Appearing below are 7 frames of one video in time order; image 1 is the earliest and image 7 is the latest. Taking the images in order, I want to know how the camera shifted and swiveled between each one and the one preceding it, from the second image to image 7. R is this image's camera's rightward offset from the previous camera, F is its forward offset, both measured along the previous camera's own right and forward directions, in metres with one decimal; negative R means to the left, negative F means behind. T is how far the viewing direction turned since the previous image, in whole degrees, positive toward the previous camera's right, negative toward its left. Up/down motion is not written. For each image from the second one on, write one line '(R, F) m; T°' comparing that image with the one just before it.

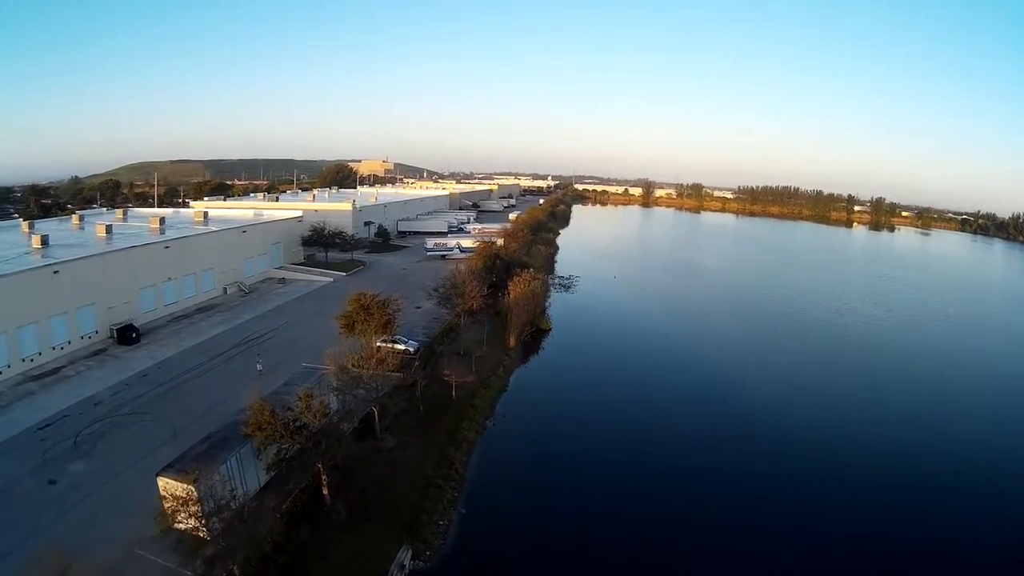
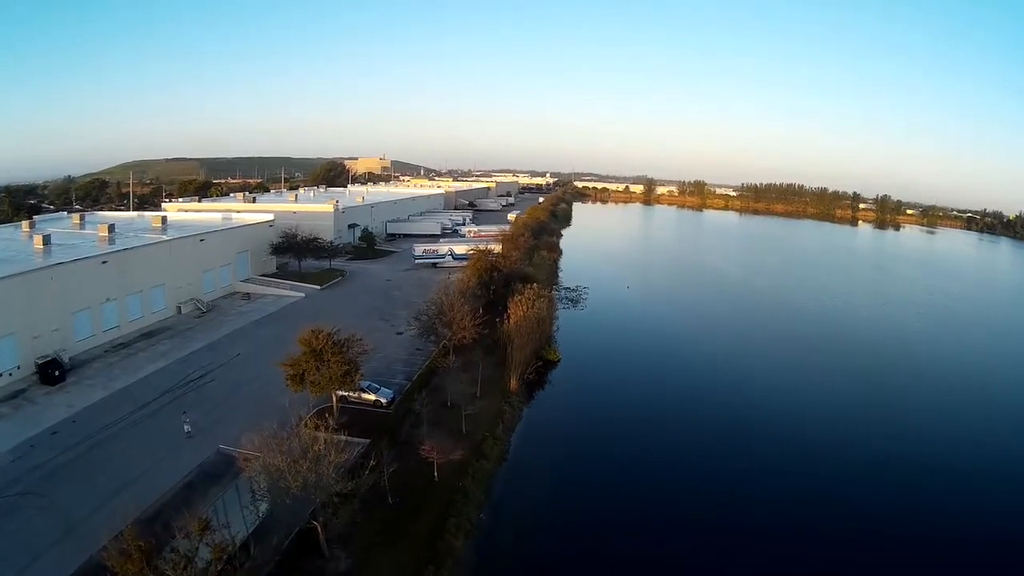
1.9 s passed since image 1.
(0.0, +2.3) m; 0°
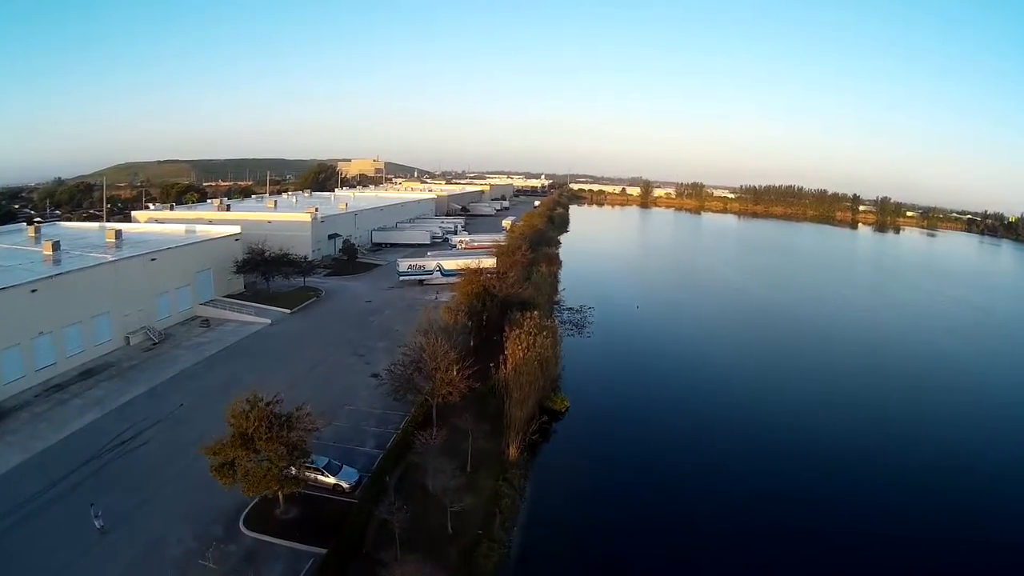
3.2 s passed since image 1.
(0.0, +1.9) m; 0°
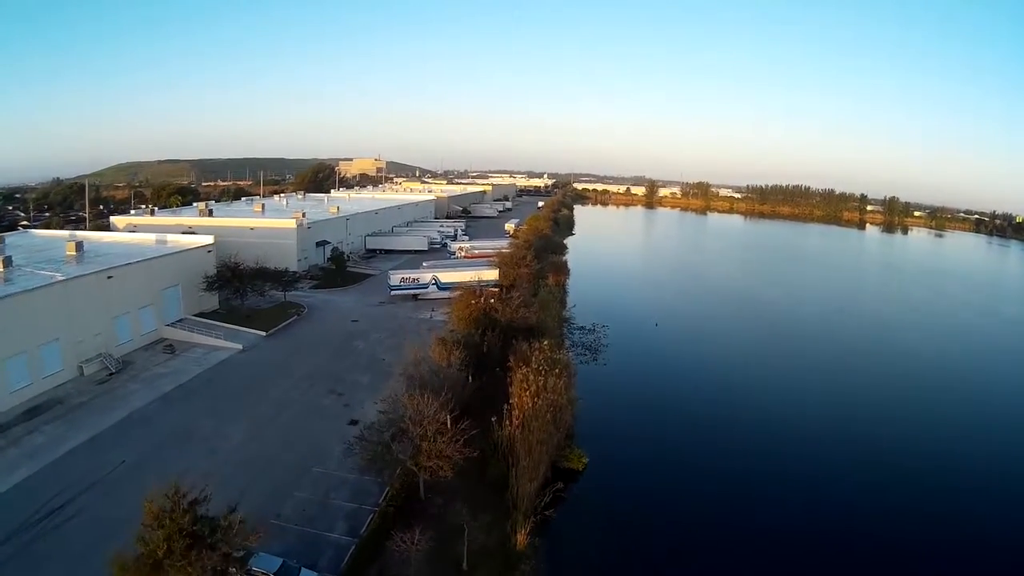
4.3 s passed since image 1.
(-0.1, +1.6) m; 0°
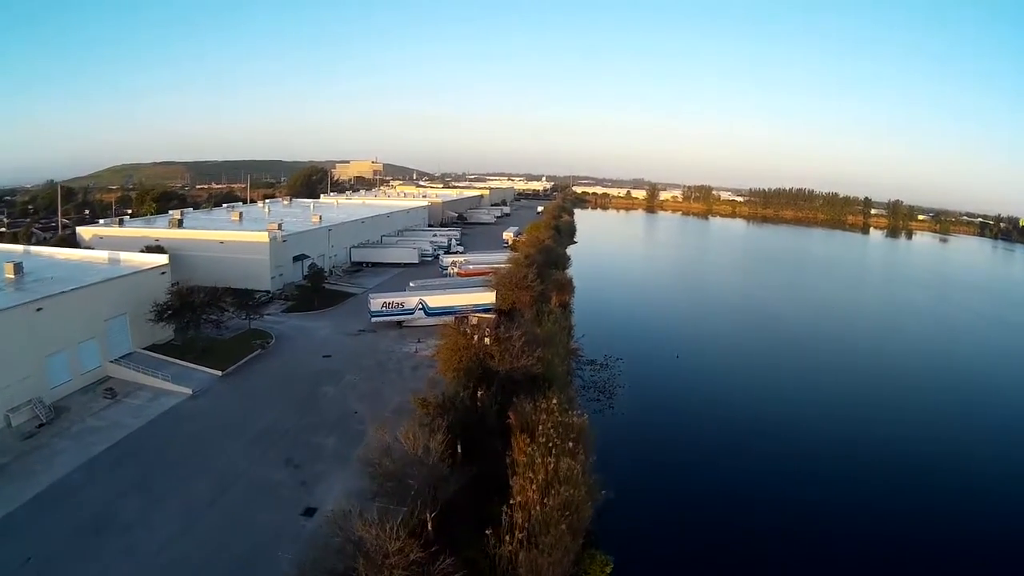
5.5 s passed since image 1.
(0.0, +1.8) m; 0°
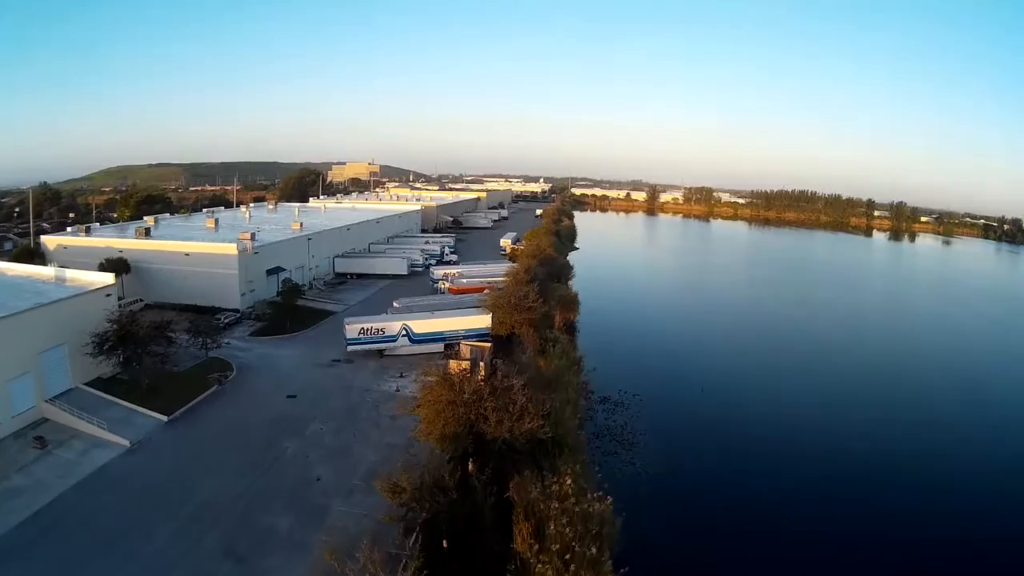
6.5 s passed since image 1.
(0.0, +1.7) m; 0°
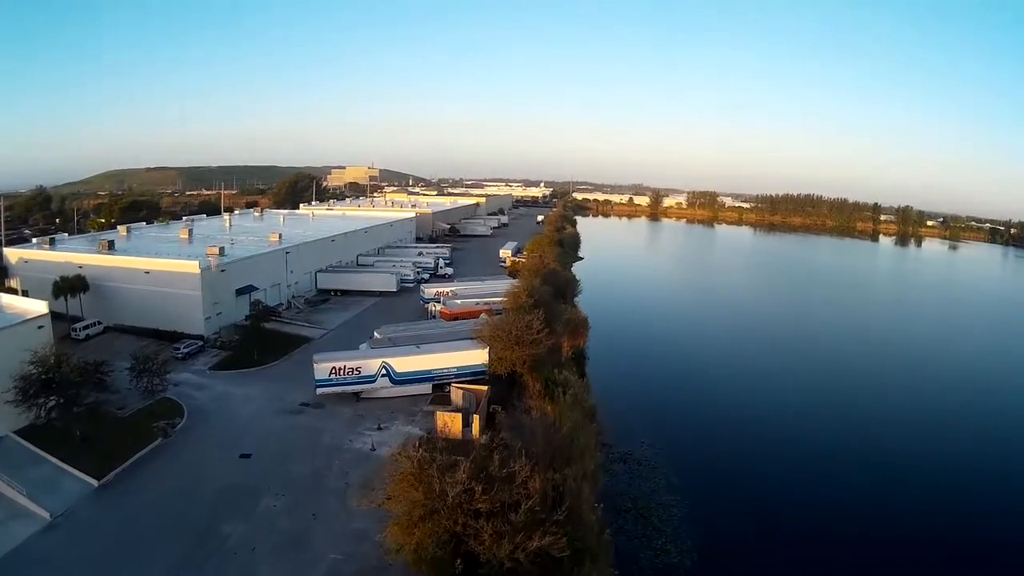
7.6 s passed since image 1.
(0.0, +1.7) m; 0°
